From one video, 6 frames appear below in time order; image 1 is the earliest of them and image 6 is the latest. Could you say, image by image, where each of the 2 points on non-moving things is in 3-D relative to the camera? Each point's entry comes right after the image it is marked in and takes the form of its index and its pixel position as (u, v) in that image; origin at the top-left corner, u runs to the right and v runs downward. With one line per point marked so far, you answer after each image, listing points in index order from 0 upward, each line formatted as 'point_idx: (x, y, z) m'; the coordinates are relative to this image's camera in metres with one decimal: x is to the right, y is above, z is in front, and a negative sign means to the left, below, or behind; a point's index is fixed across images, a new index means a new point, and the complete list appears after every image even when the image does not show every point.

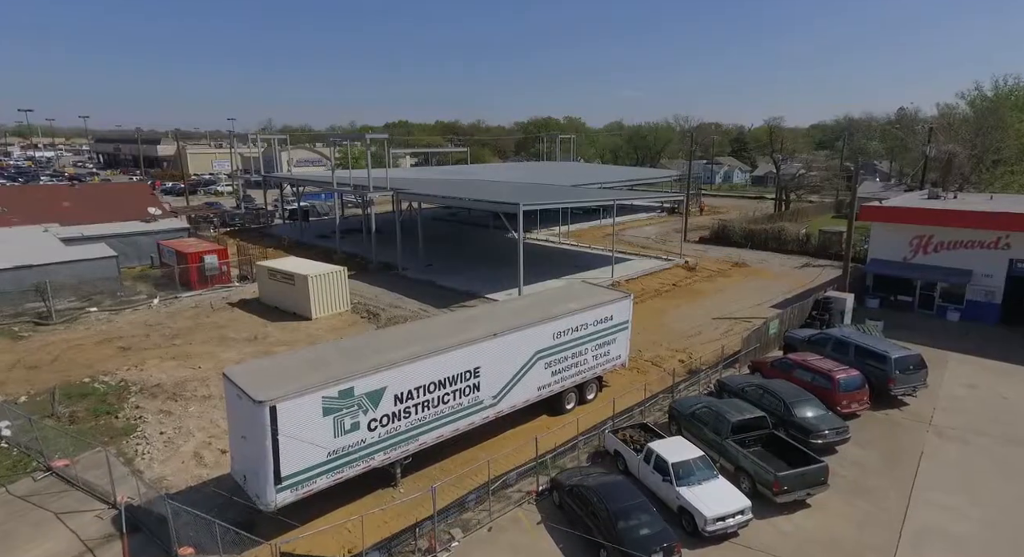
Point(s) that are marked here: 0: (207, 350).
0: (-9.0, -2.2, +18.5) m
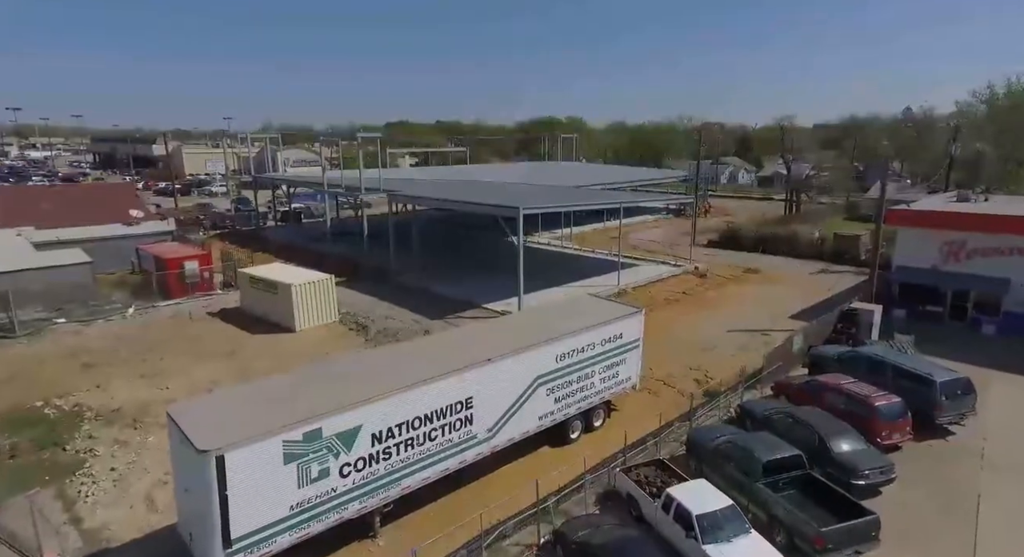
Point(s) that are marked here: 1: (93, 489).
0: (-9.0, -2.4, +17.0) m
1: (-7.3, -3.7, +11.0) m
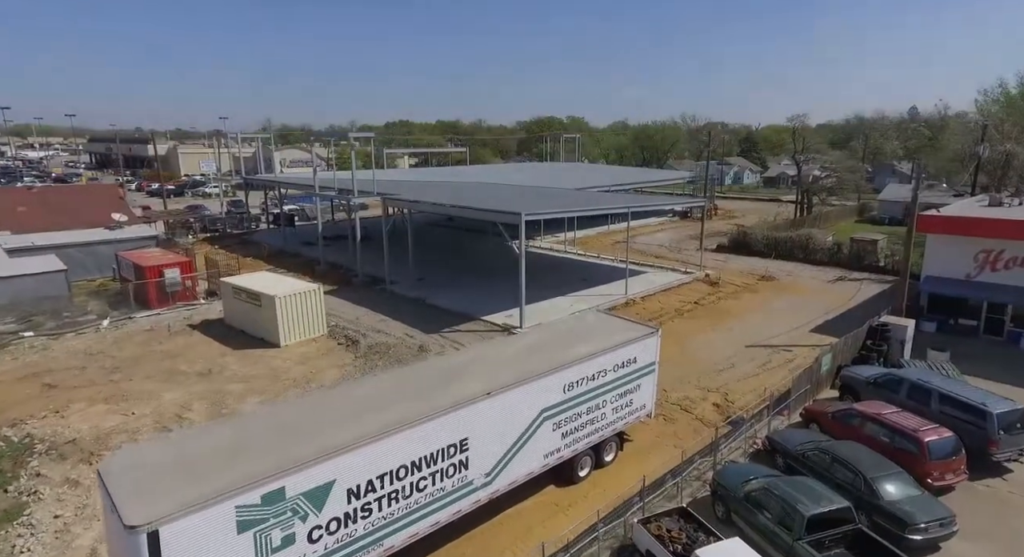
0: (-9.0, -2.8, +15.5) m
1: (-7.3, -4.0, +9.5) m
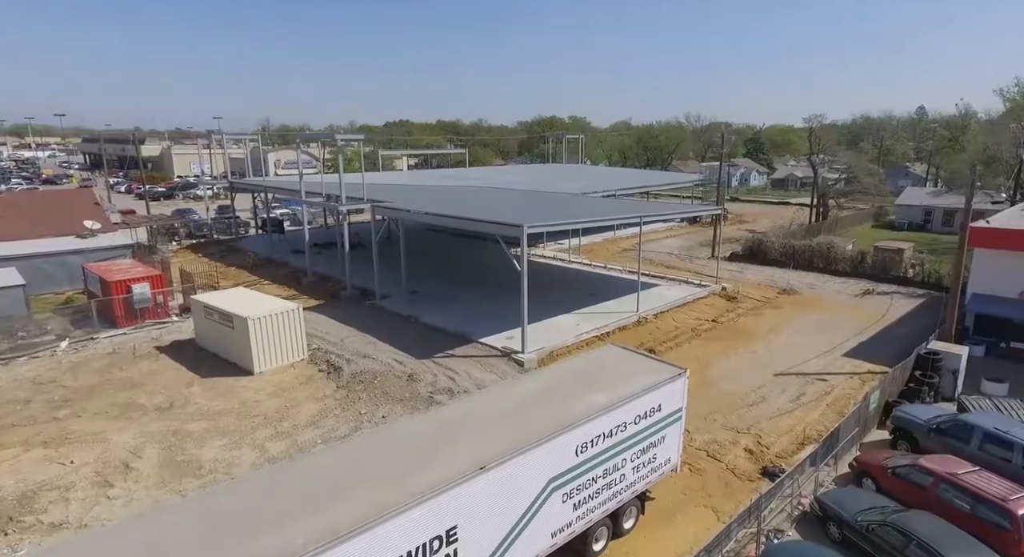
0: (-9.0, -3.3, +13.6) m
1: (-7.3, -4.5, +7.6) m
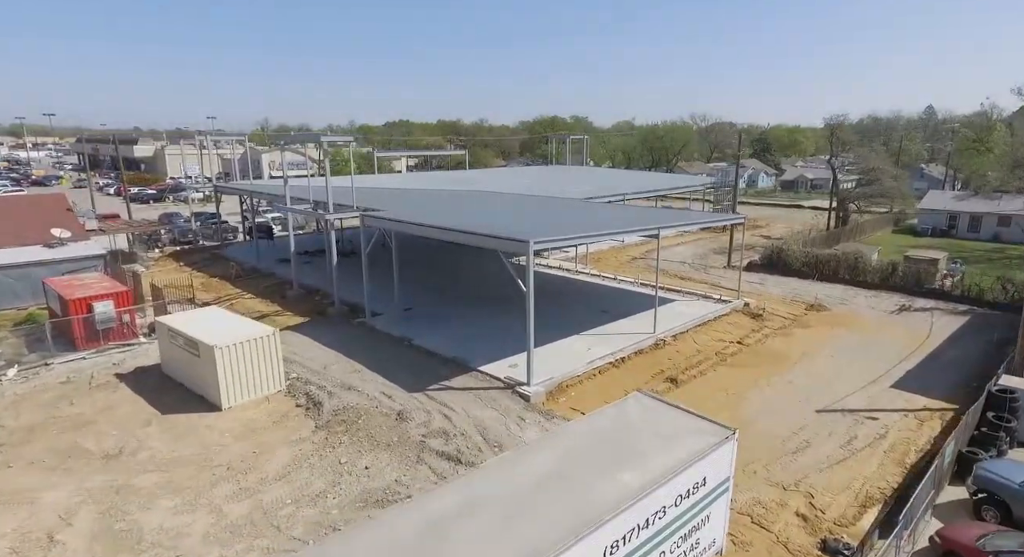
0: (-8.9, -3.8, +11.5) m
1: (-7.2, -5.0, +5.5) m
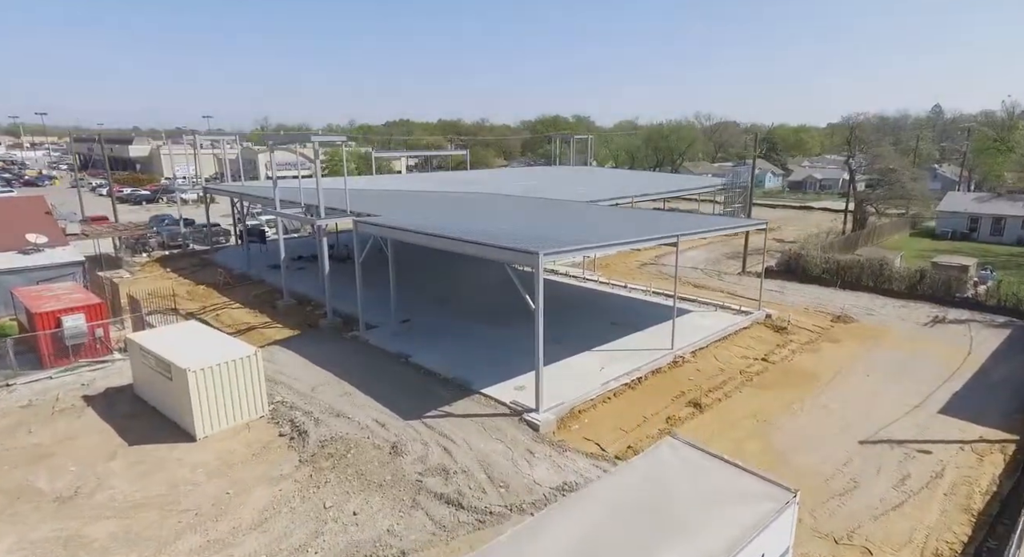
0: (-8.7, -4.1, +10.0) m
1: (-7.1, -5.4, +4.0) m
